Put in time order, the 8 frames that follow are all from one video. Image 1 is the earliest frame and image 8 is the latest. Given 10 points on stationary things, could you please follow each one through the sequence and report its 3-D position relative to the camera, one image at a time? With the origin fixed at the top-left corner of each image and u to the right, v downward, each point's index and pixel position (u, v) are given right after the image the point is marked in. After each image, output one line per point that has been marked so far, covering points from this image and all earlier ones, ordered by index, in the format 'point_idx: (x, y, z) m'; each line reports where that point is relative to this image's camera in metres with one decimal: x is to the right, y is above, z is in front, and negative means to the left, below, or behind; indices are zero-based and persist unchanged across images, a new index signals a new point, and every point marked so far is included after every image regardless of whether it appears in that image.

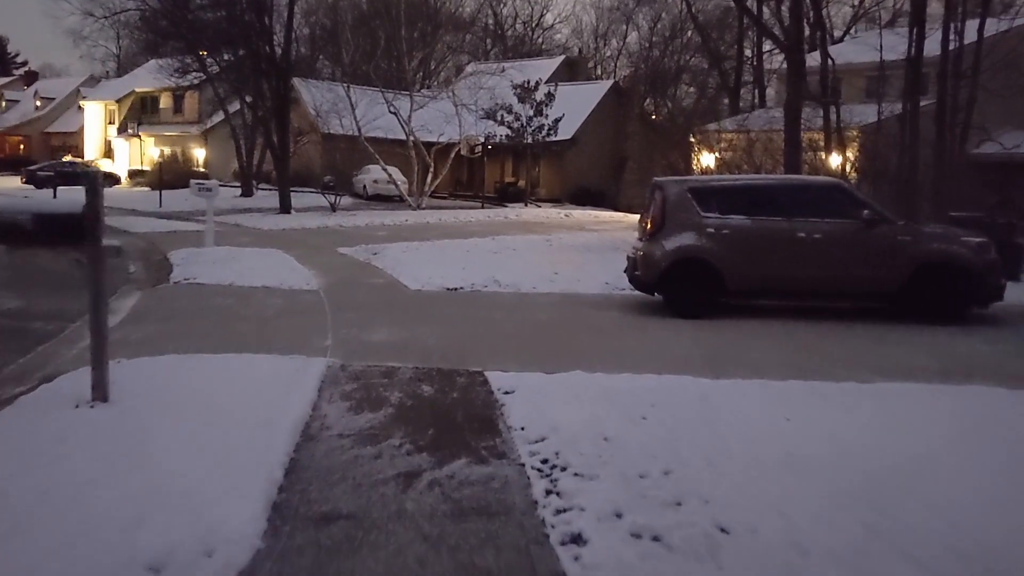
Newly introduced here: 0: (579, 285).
0: (+1.1, +0.1, +15.7) m
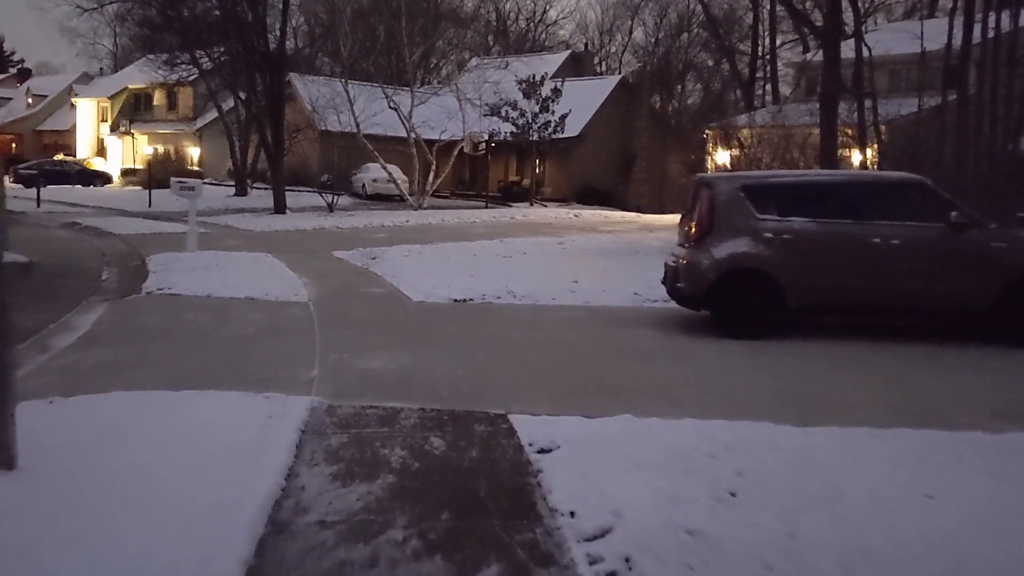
0: (+1.3, -0.1, +13.8) m
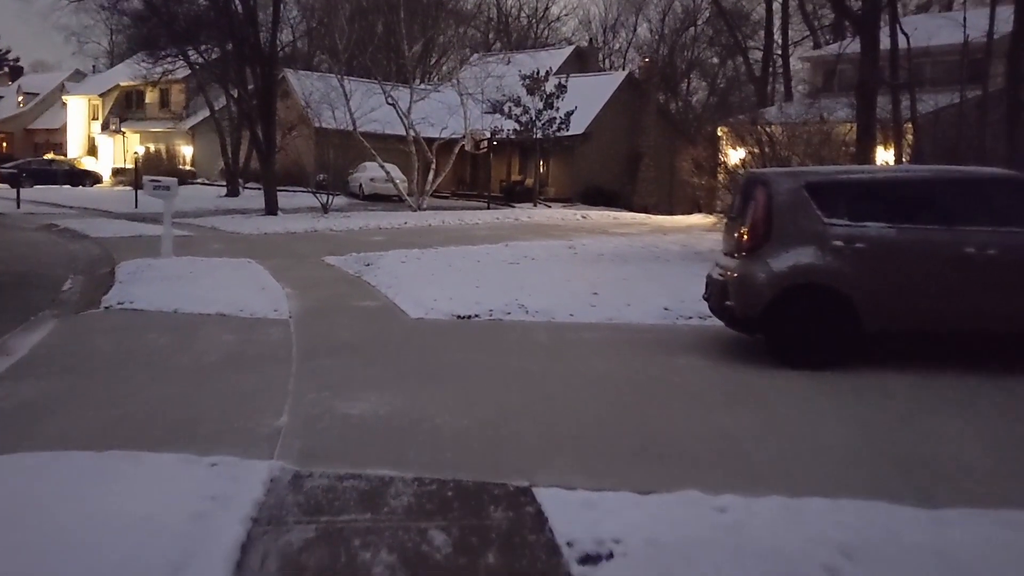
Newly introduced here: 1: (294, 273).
0: (+1.4, -0.3, +12.0) m
1: (-3.7, +0.3, +16.9) m
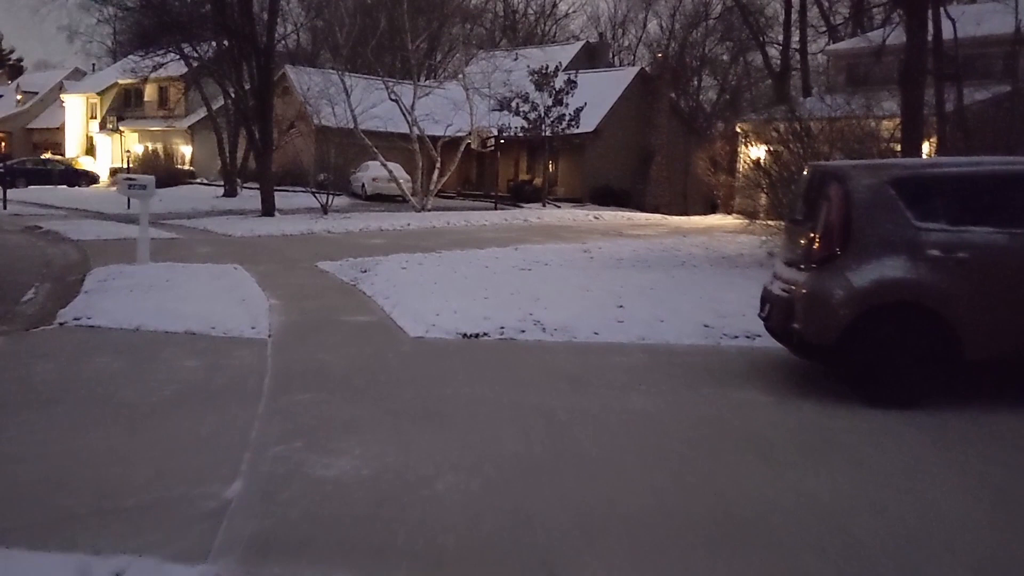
0: (+1.6, -0.4, +10.3) m
1: (-3.5, +0.1, +15.3) m
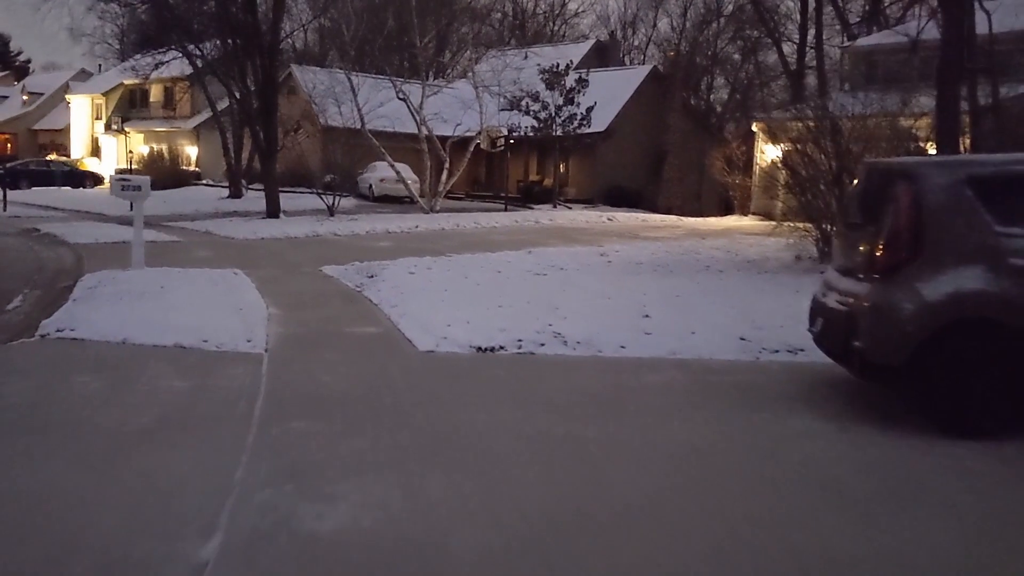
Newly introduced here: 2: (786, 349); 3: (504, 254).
0: (+1.8, -0.5, +9.5) m
1: (-3.3, 0.0, +14.4) m
2: (+2.5, -0.6, +9.1) m
3: (-0.2, +0.6, +18.4) m
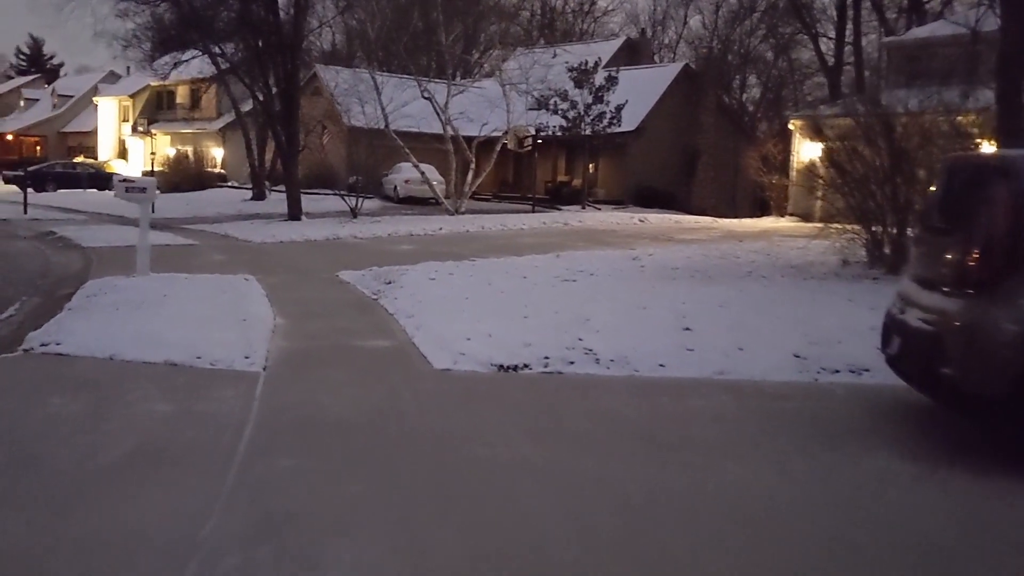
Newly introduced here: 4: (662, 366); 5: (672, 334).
0: (+2.0, -0.6, +8.4) m
1: (-2.9, -0.1, +13.6) m
2: (+2.7, -0.6, +8.1) m
3: (+0.3, +0.5, +17.4) m
4: (+1.2, -0.7, +8.3) m
5: (+1.5, -0.4, +9.3) m
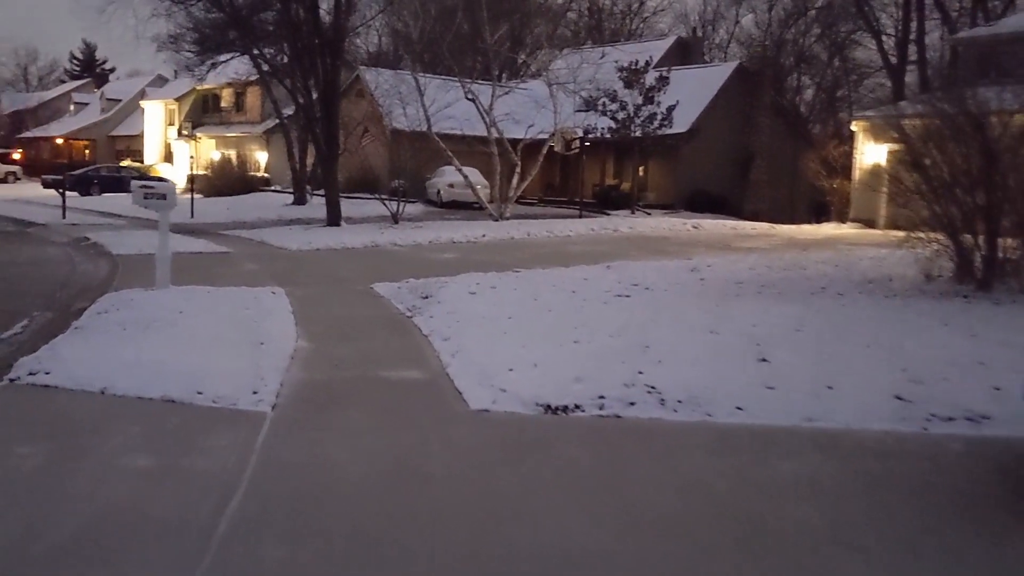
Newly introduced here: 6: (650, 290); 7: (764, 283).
0: (+2.3, -0.8, +7.1) m
1: (-2.3, -0.3, +12.4) m
2: (+3.1, -0.8, +6.7) m
3: (+1.1, +0.3, +16.1) m
4: (+1.6, -0.8, +7.0) m
5: (+1.9, -0.6, +8.0) m
6: (+1.8, 0.0, +13.1) m
7: (+3.5, 0.0, +13.7) m
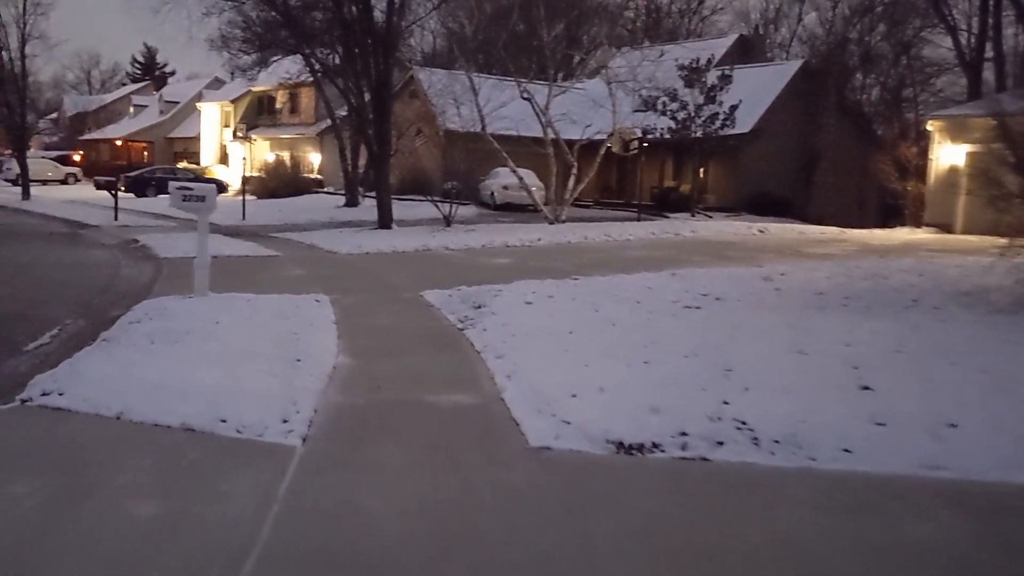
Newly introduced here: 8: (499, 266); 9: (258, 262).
0: (+2.7, -0.9, +6.0) m
1: (-1.6, -0.4, +11.6) m
2: (+3.4, -1.0, +5.6) m
3: (+2.0, +0.2, +15.1) m
4: (+2.0, -1.0, +5.9) m
5: (+2.4, -0.8, +6.9) m
6: (+2.5, -0.2, +12.1) m
7: (+4.3, -0.1, +12.6) m
8: (-0.3, +0.4, +17.6) m
9: (-4.6, +0.5, +18.2) m
